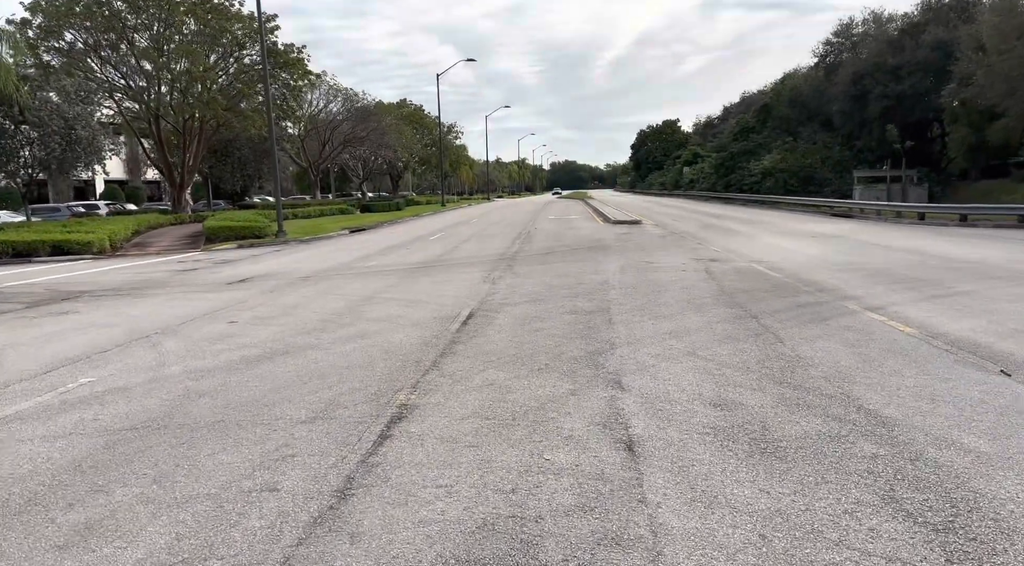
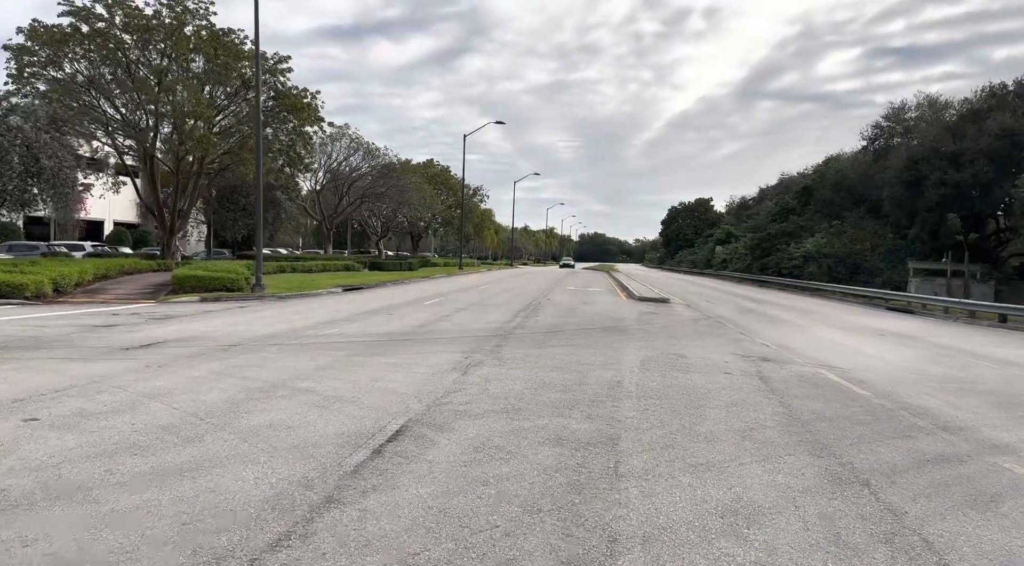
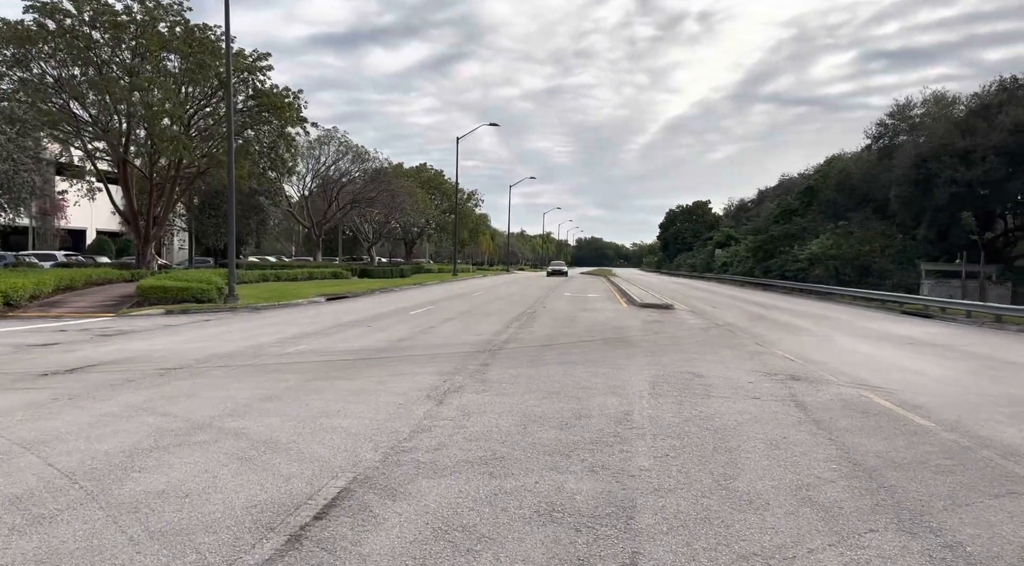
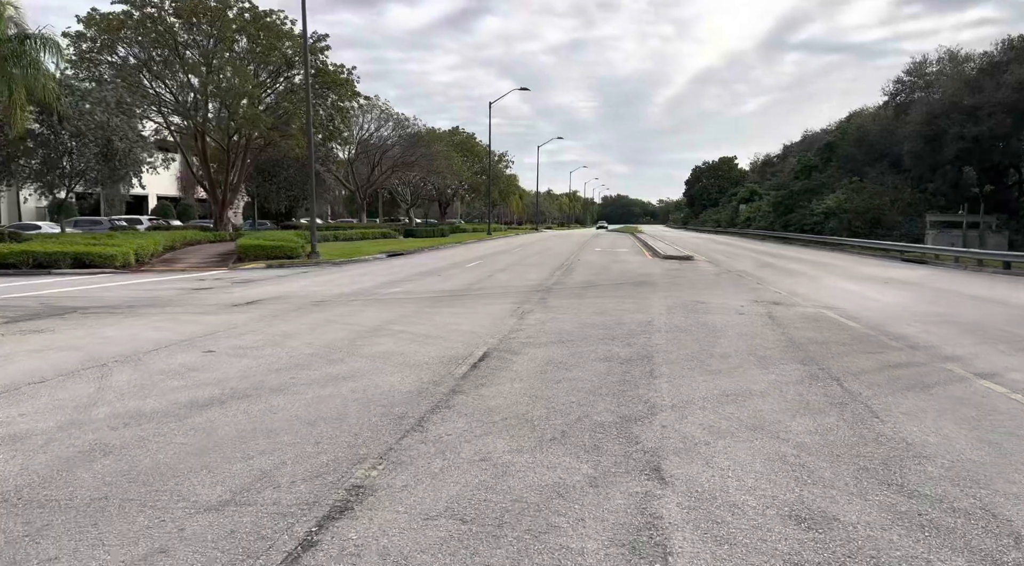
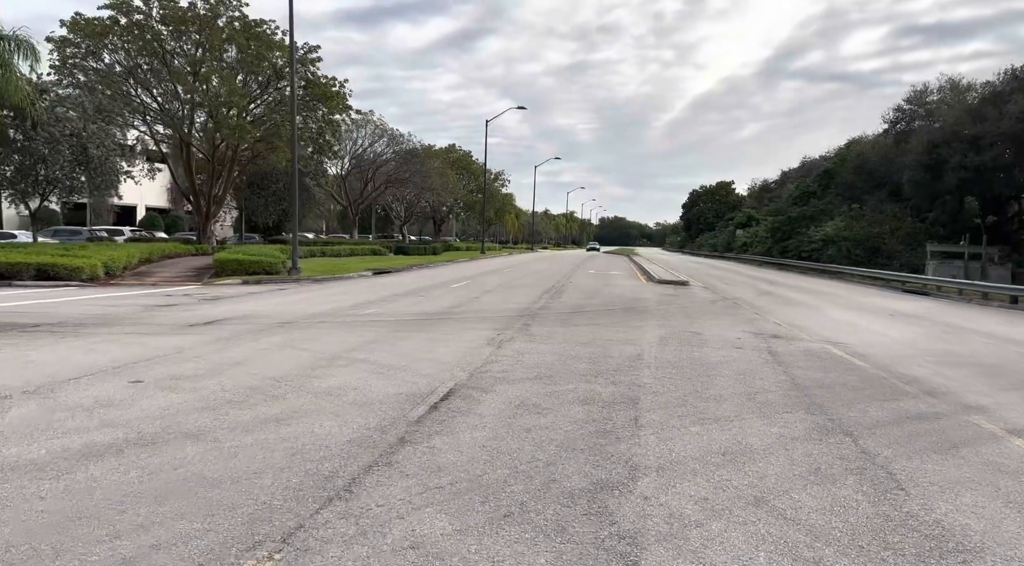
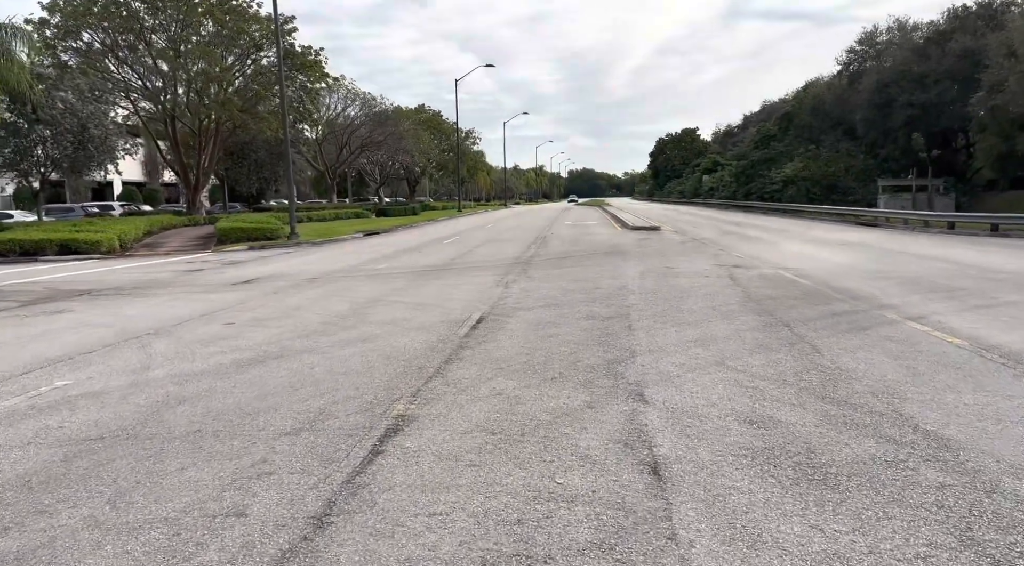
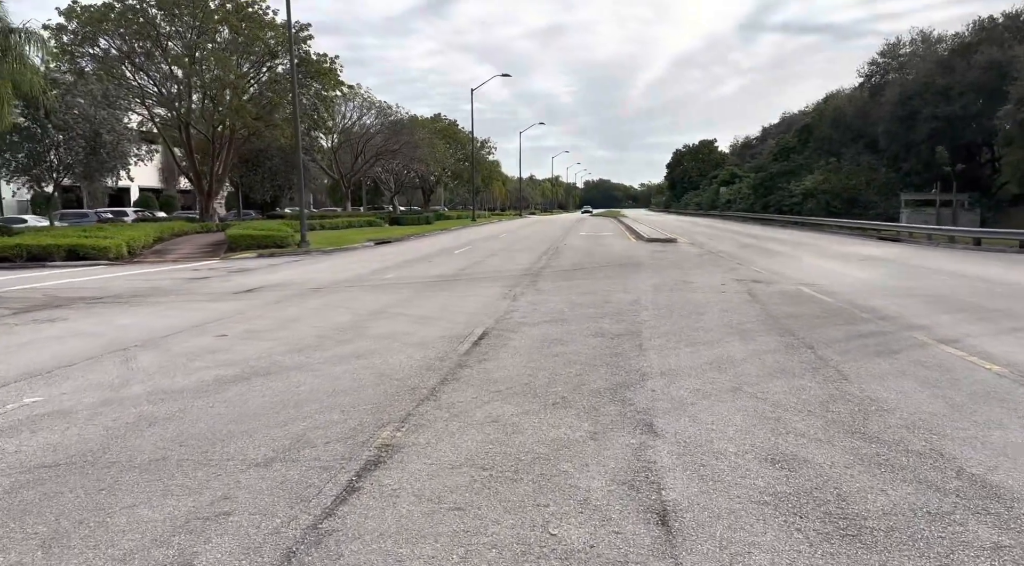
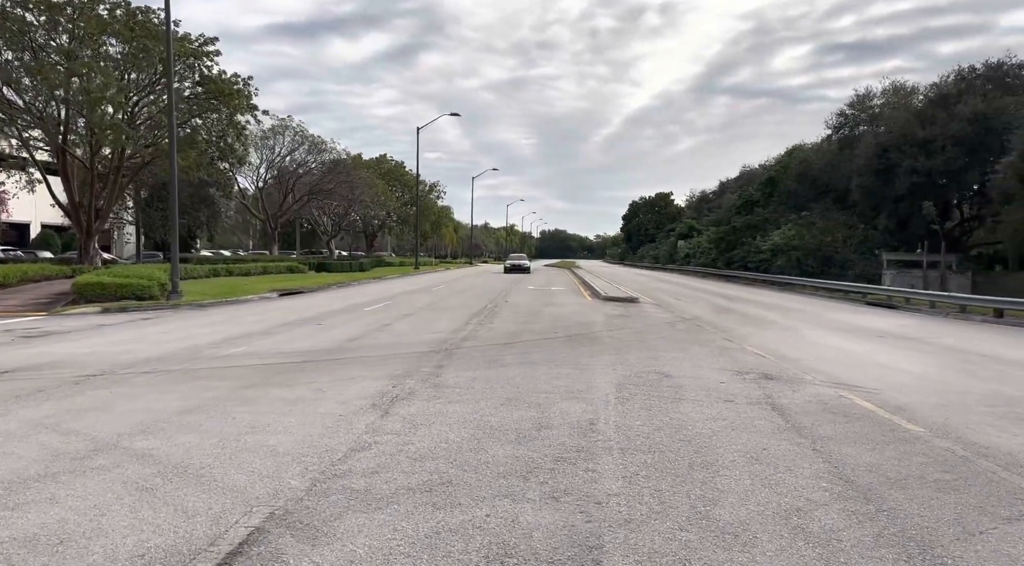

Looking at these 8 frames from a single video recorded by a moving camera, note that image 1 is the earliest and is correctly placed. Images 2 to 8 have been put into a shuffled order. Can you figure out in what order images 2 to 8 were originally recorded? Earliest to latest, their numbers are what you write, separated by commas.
6, 7, 4, 5, 2, 3, 8
